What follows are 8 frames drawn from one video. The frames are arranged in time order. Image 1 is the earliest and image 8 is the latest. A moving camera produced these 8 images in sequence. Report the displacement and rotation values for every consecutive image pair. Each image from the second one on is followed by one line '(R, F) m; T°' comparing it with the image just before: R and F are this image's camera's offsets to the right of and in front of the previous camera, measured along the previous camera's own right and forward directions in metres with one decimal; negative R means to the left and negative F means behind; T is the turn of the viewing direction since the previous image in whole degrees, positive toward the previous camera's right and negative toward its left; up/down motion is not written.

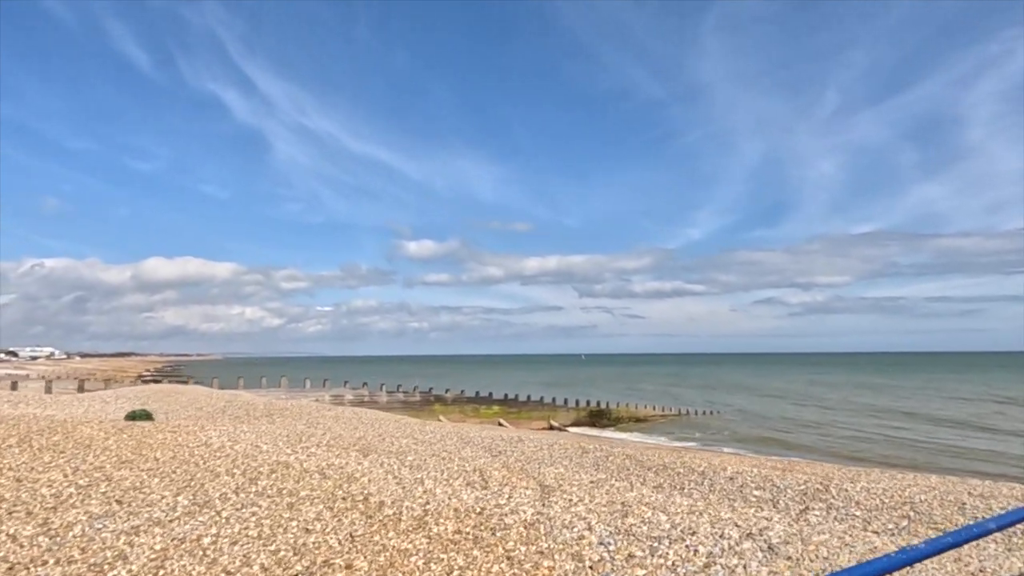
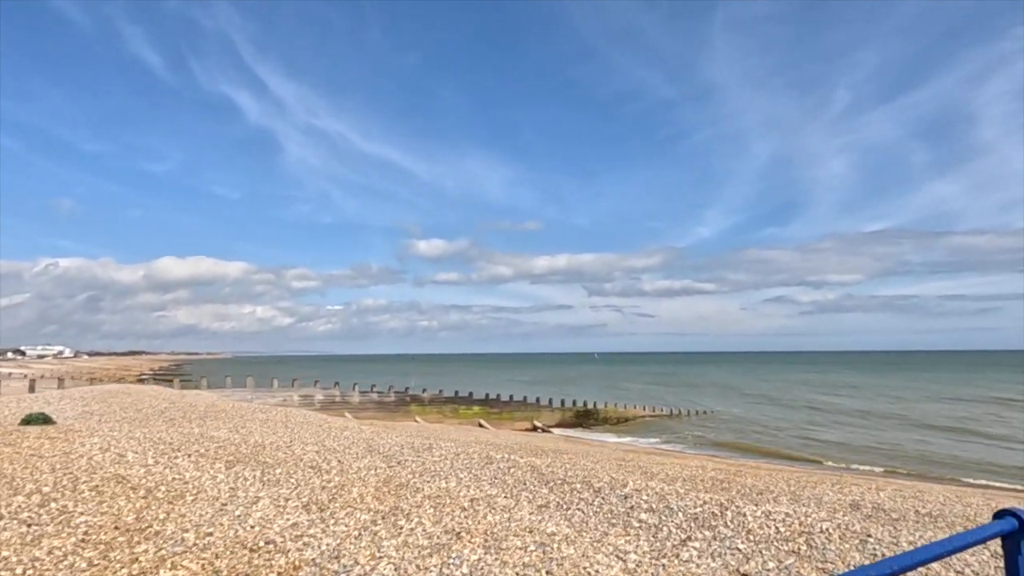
(+1.7, +1.2) m; -1°
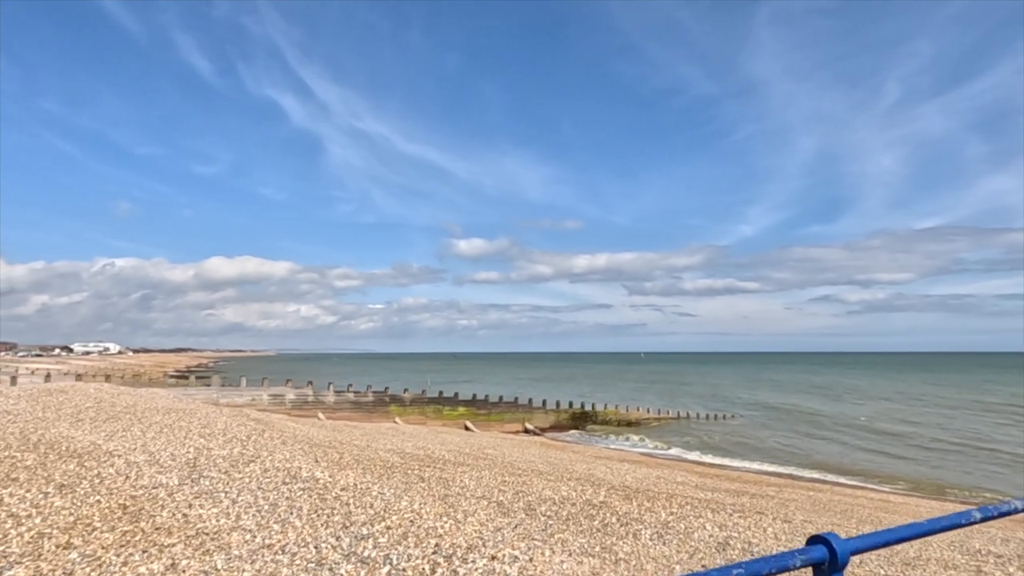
(+3.0, +1.8) m; -3°
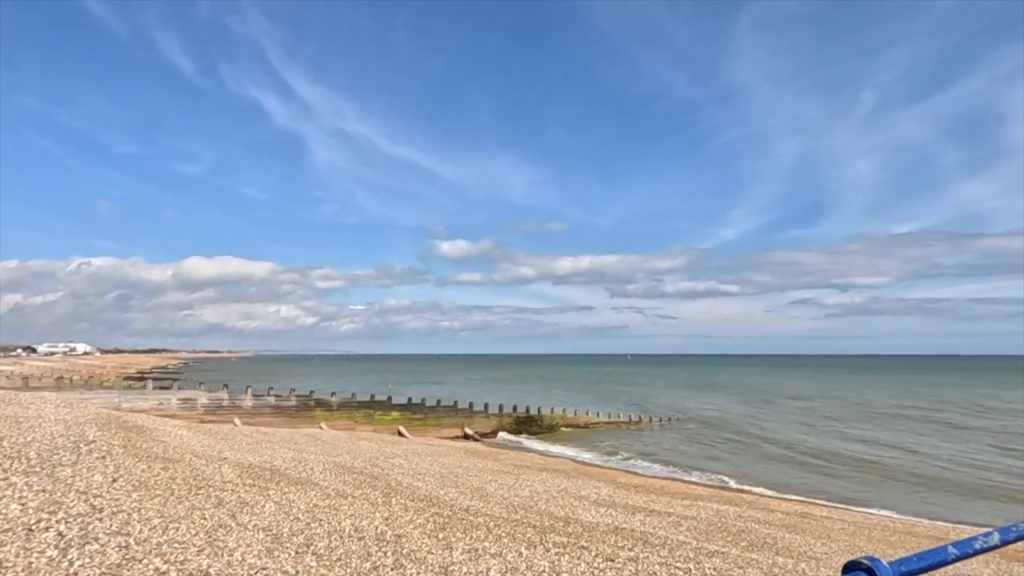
(+2.5, +1.6) m; +2°
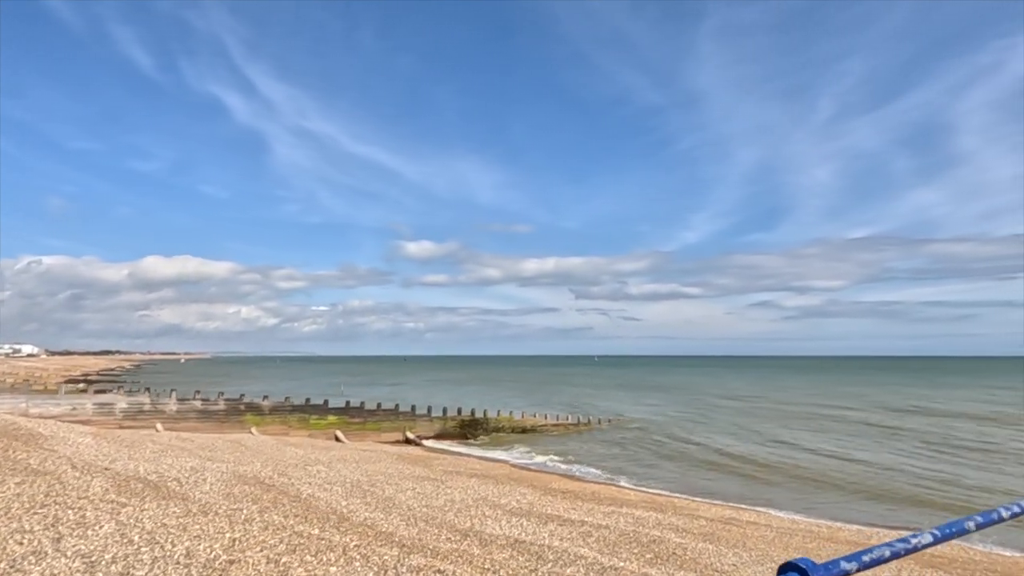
(+1.3, +0.7) m; +3°
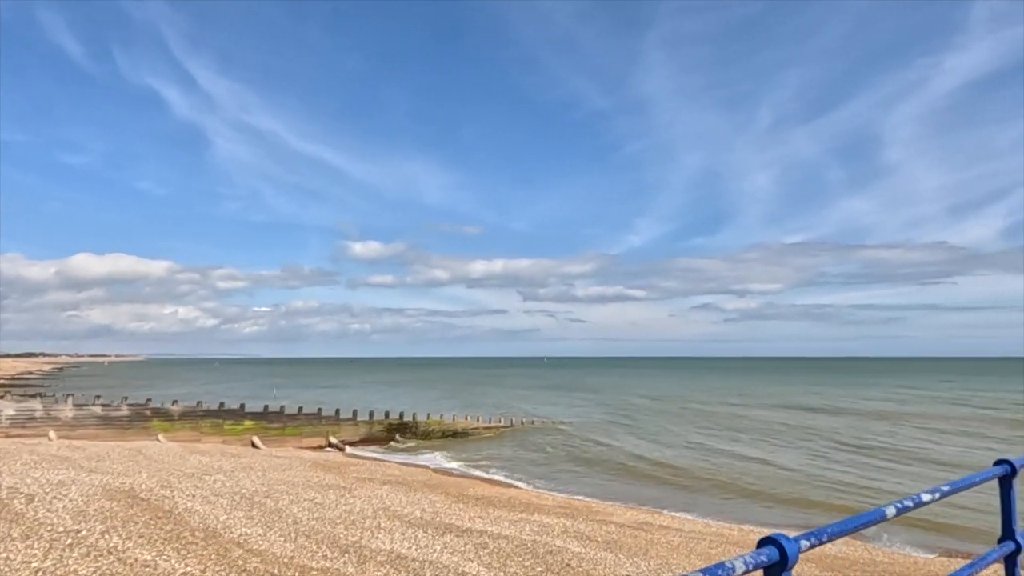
(+1.1, +0.7) m; +5°
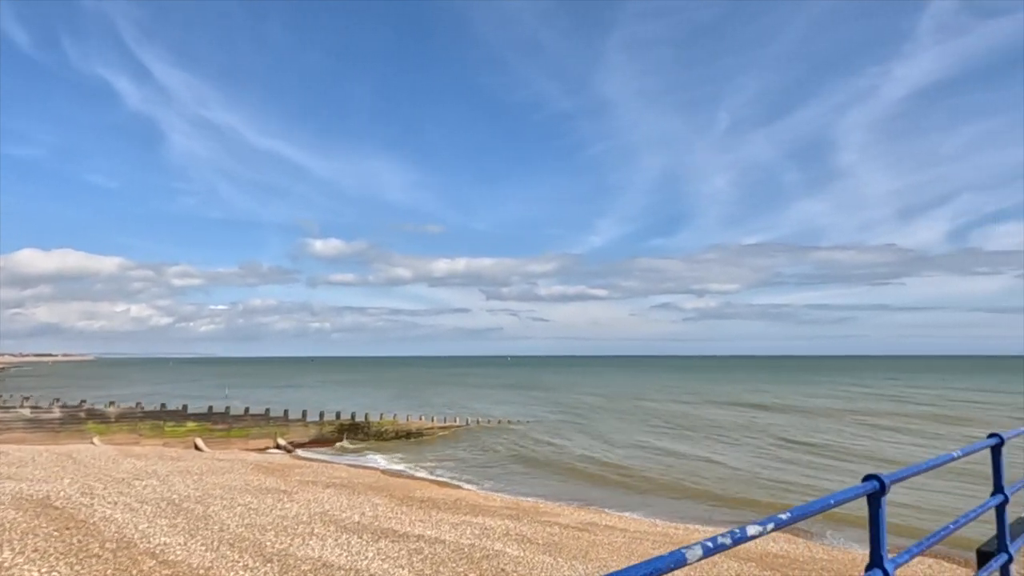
(+0.5, +0.3) m; +3°
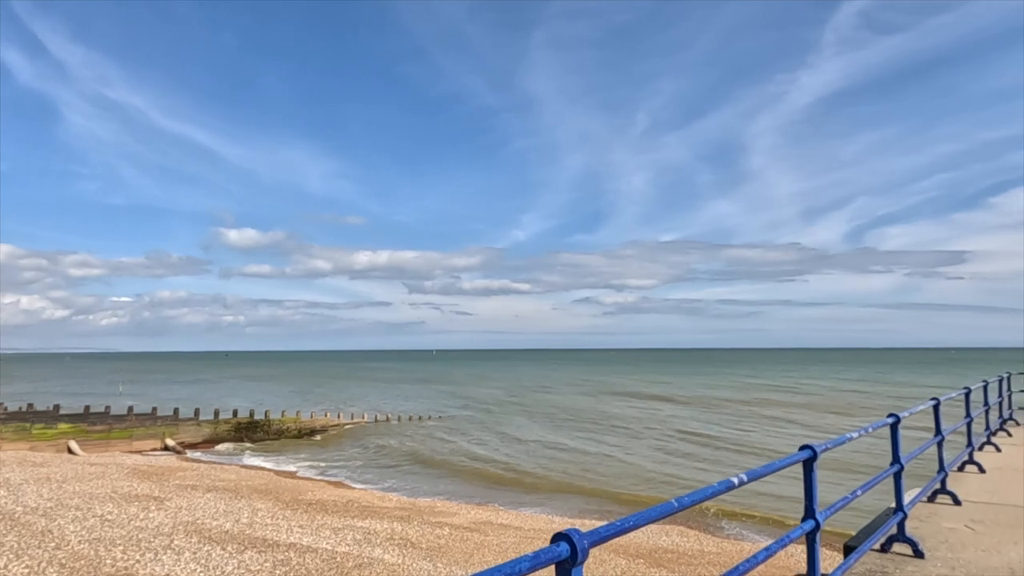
(+0.8, +0.7) m; +7°
